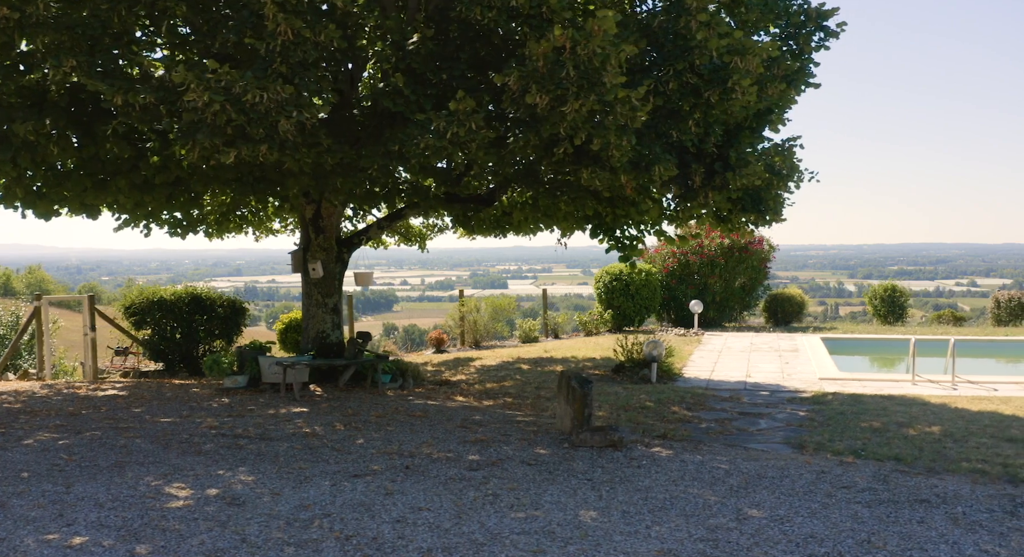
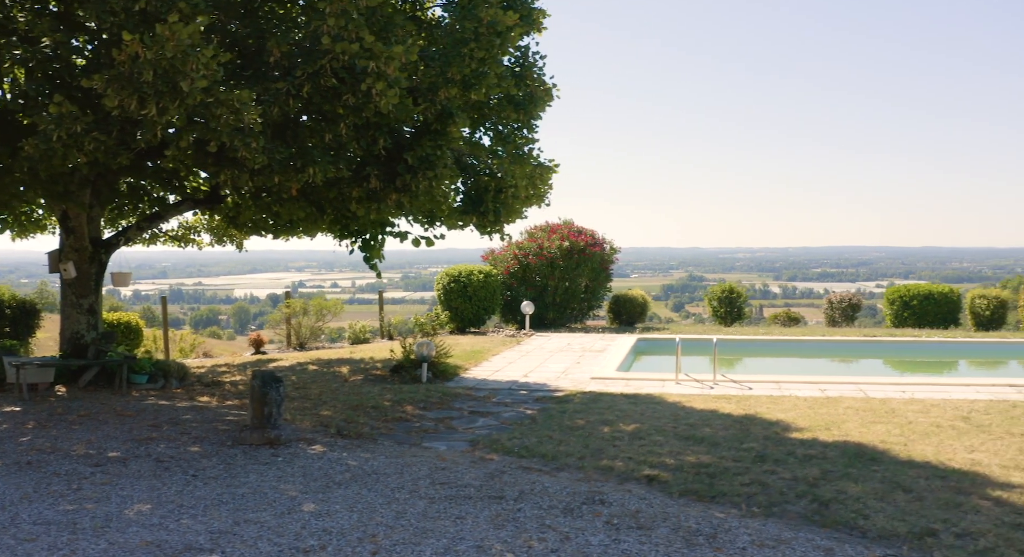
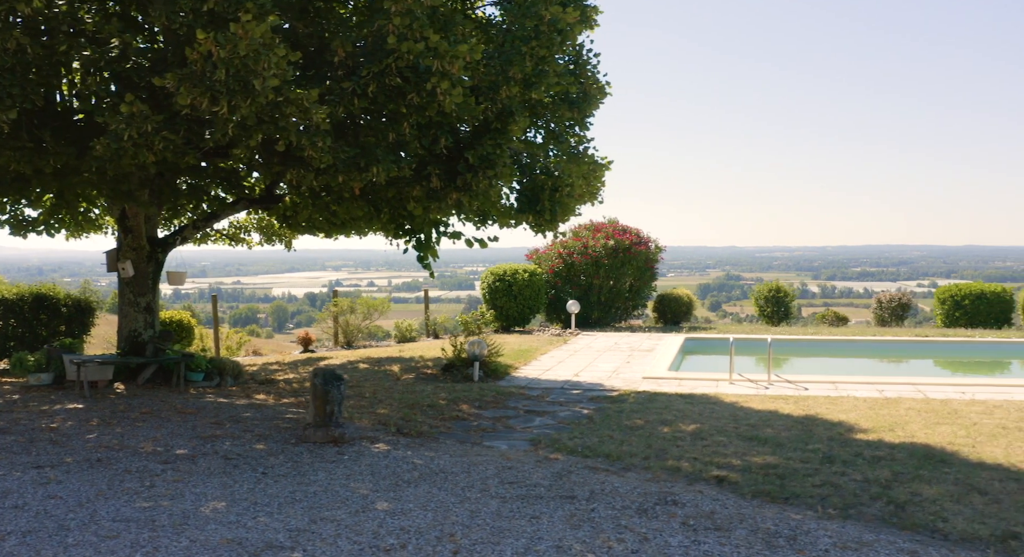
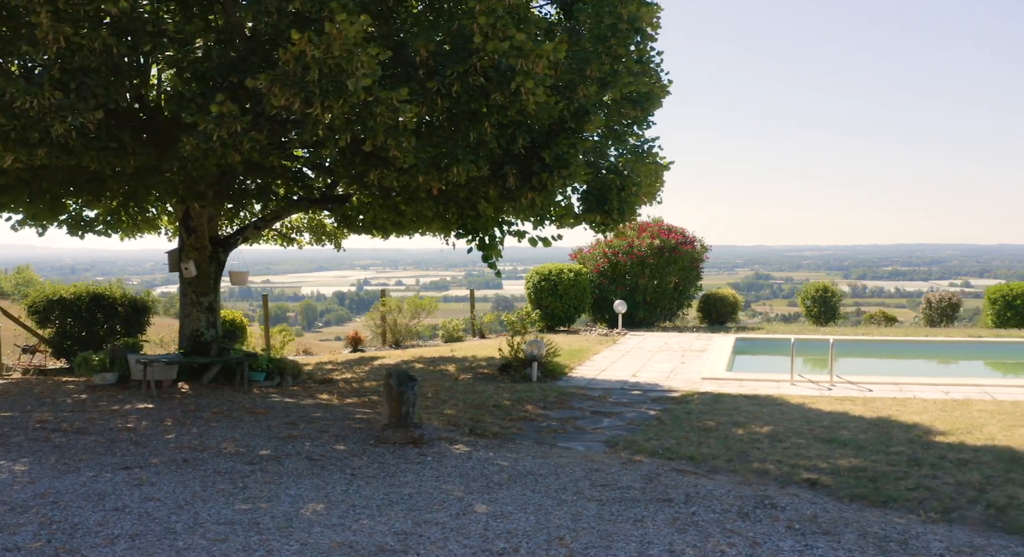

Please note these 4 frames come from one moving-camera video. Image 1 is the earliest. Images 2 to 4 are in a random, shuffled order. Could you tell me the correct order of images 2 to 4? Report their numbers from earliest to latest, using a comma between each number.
4, 3, 2
